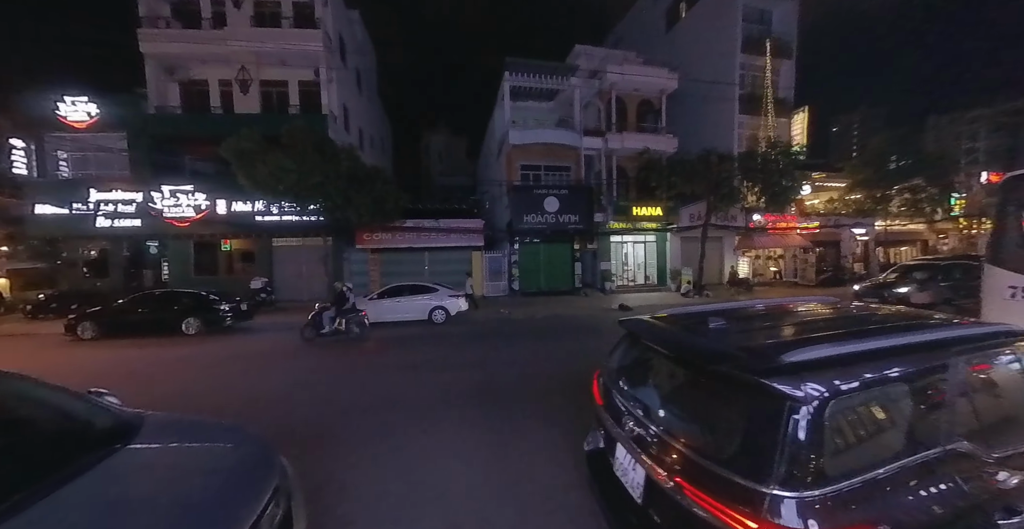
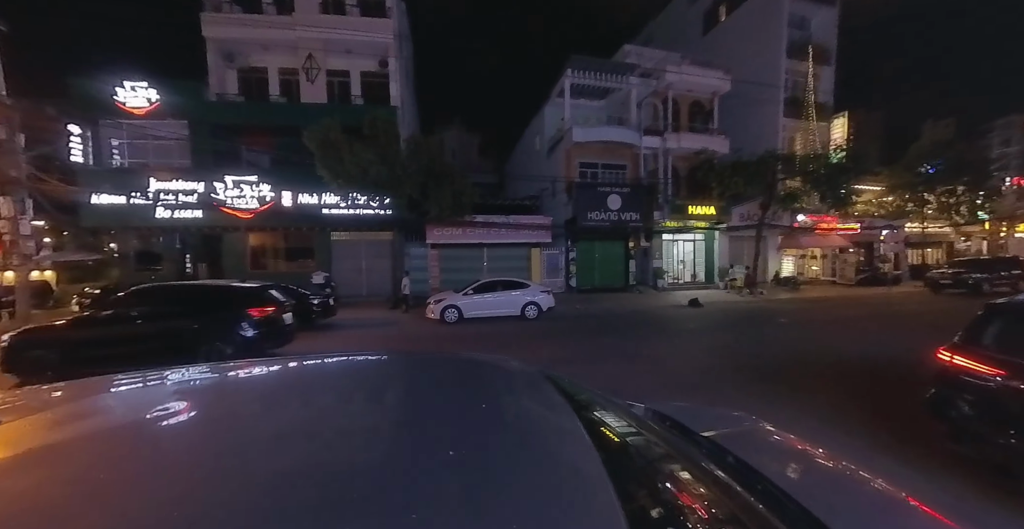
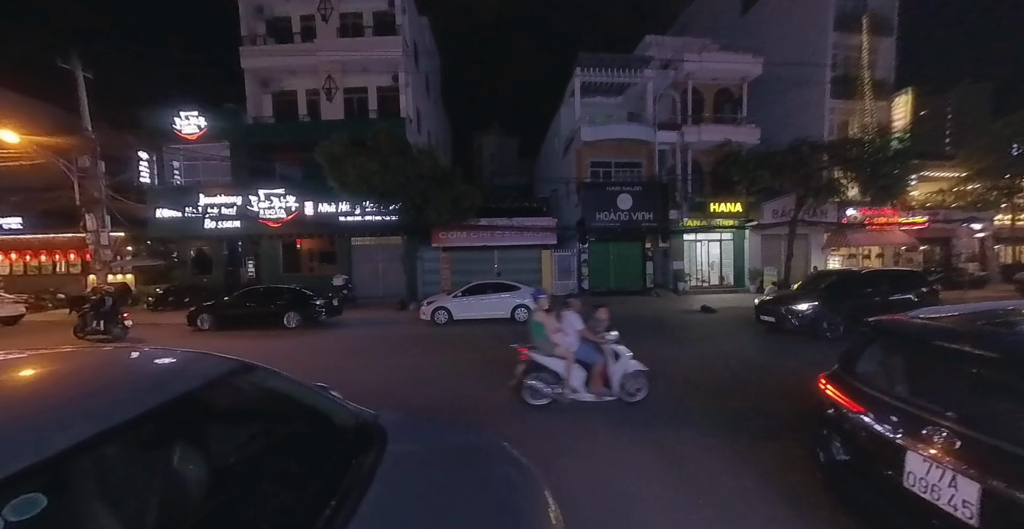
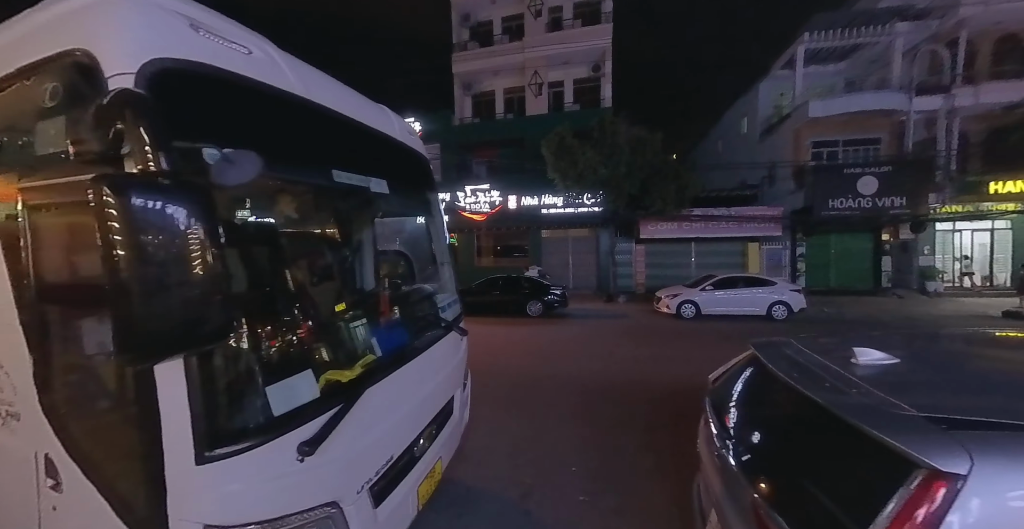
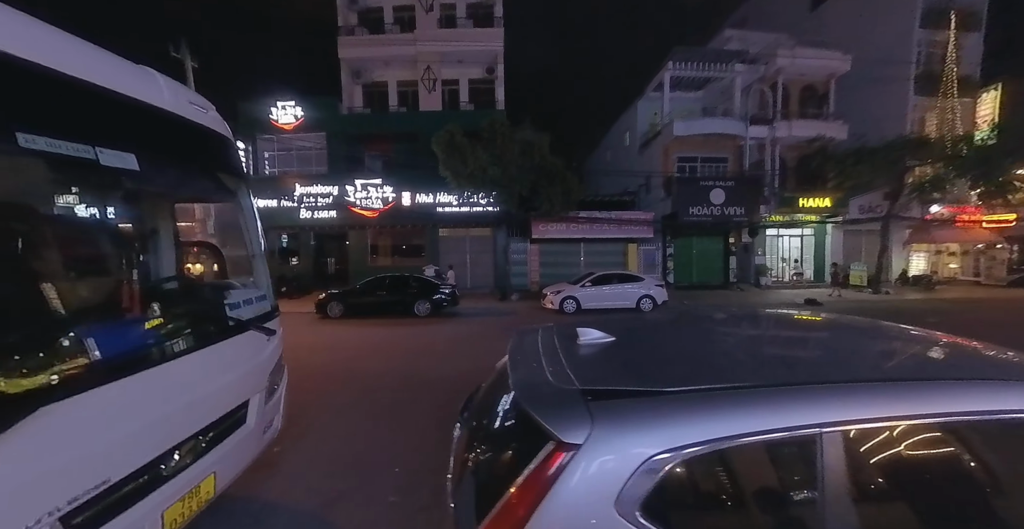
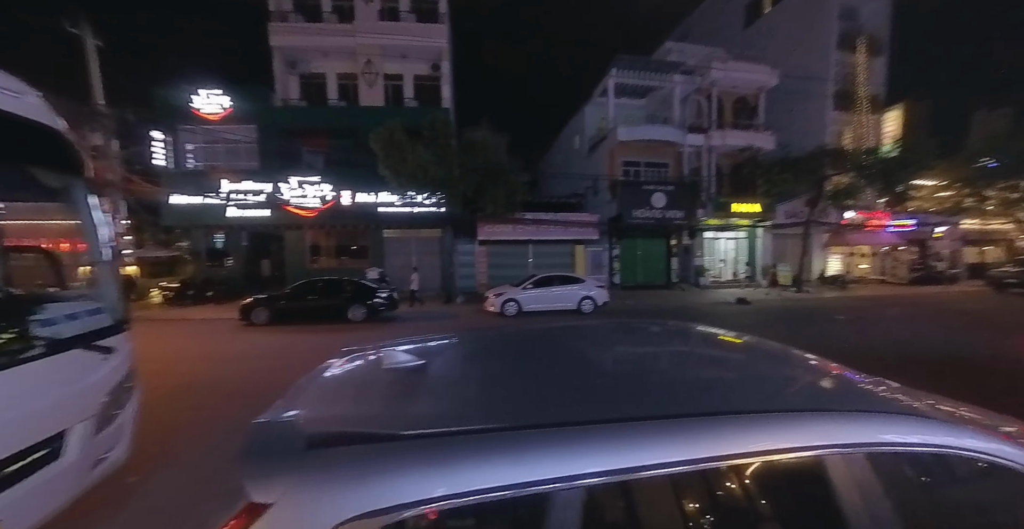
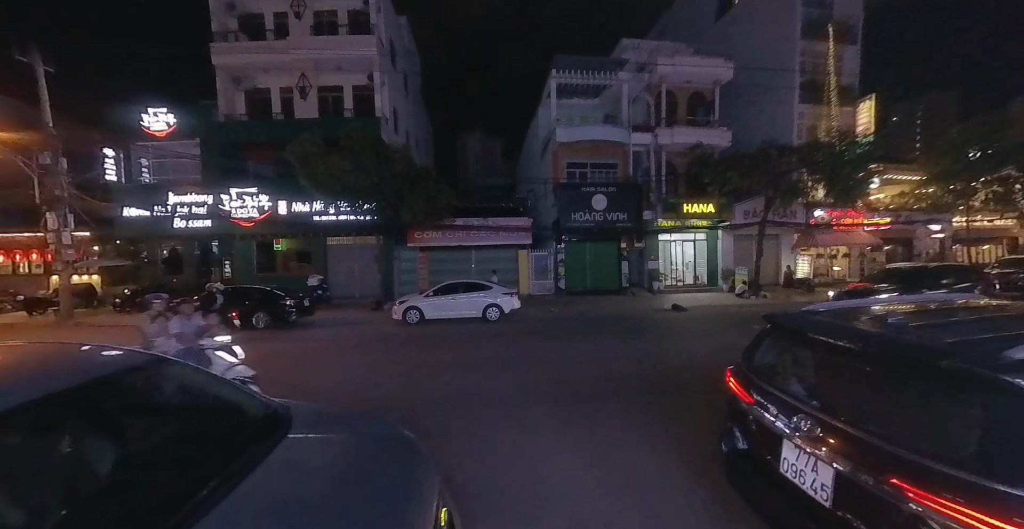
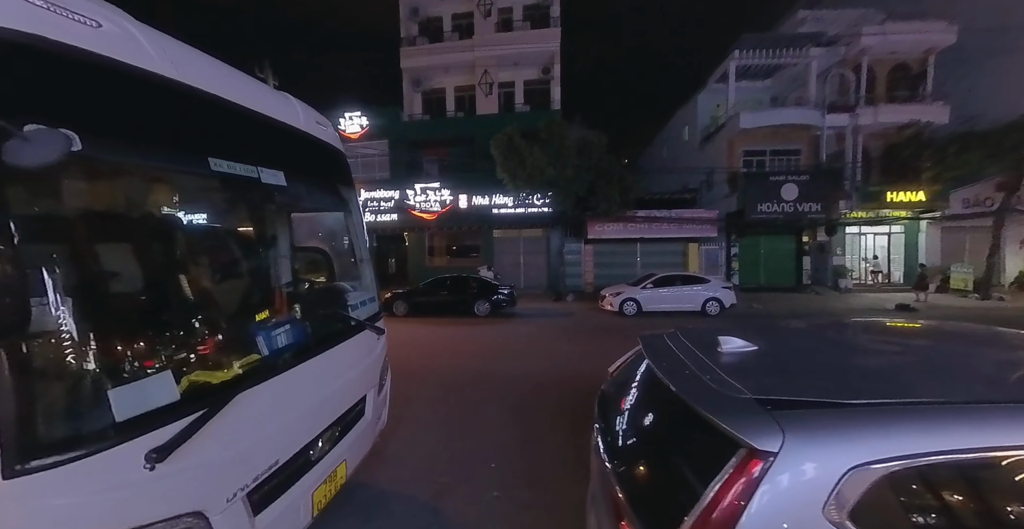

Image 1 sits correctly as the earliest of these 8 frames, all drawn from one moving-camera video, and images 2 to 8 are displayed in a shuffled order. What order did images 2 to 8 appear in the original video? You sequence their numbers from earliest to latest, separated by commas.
7, 3, 2, 6, 5, 8, 4
